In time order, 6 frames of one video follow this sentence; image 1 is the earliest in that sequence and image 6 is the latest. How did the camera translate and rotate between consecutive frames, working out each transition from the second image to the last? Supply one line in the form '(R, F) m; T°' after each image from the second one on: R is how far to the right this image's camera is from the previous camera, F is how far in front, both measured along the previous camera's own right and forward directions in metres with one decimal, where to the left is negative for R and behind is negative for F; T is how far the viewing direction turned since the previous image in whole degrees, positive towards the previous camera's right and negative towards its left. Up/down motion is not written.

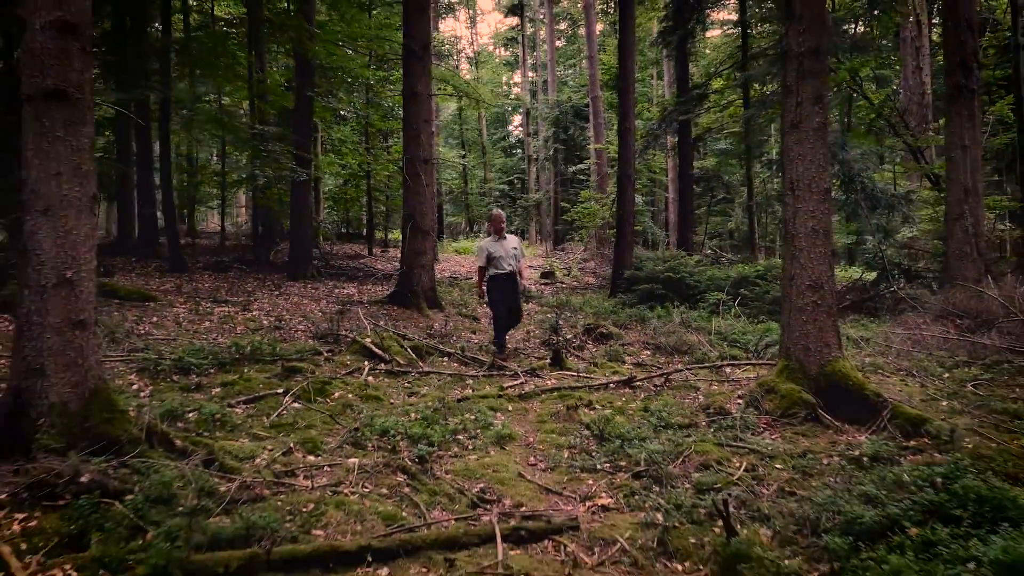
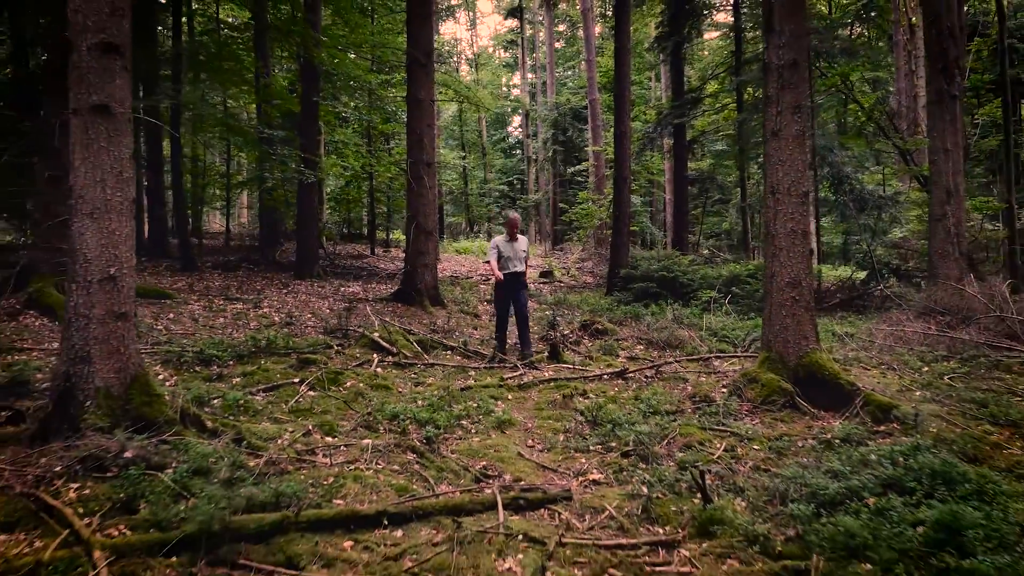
(0.0, -0.4) m; 0°
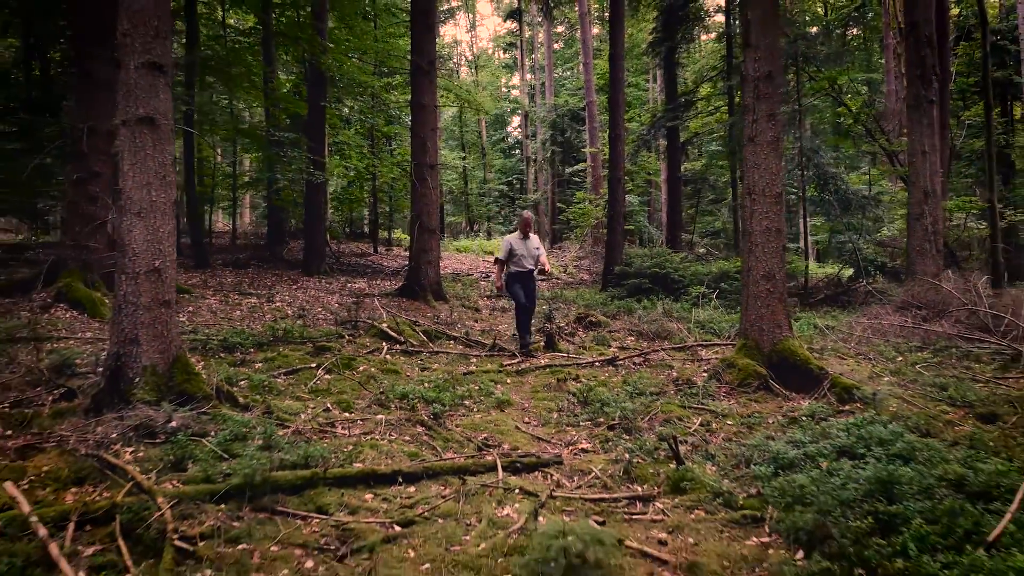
(0.0, -0.5) m; 0°
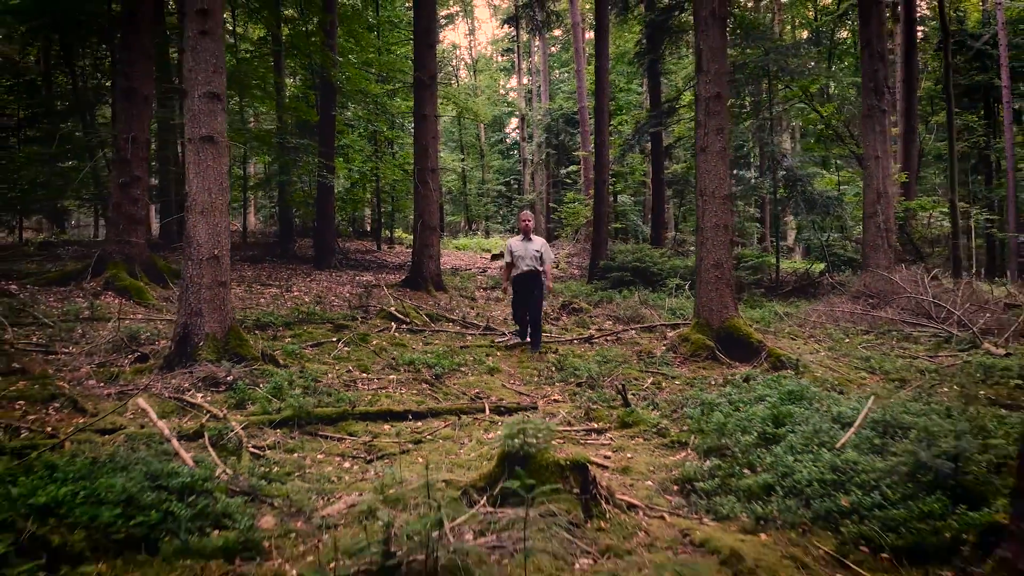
(+0.1, -1.1) m; 0°
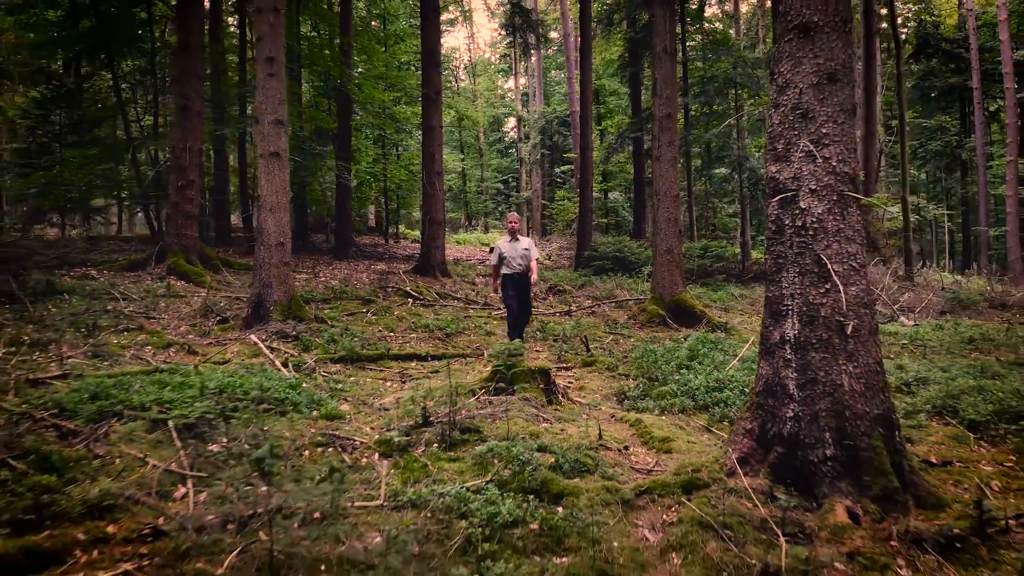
(+0.1, -1.8) m; 0°
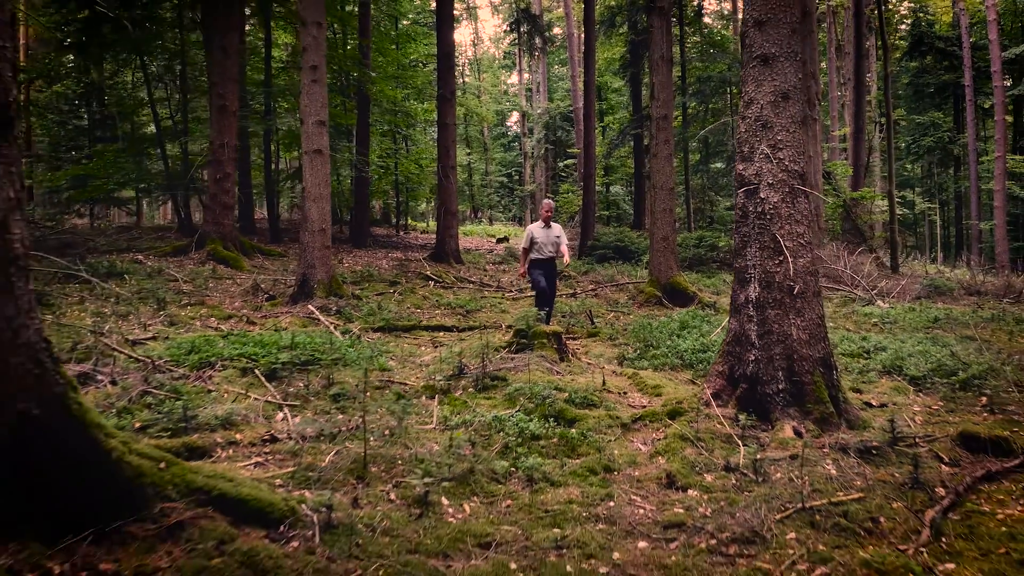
(-0.1, -1.0) m; 0°
